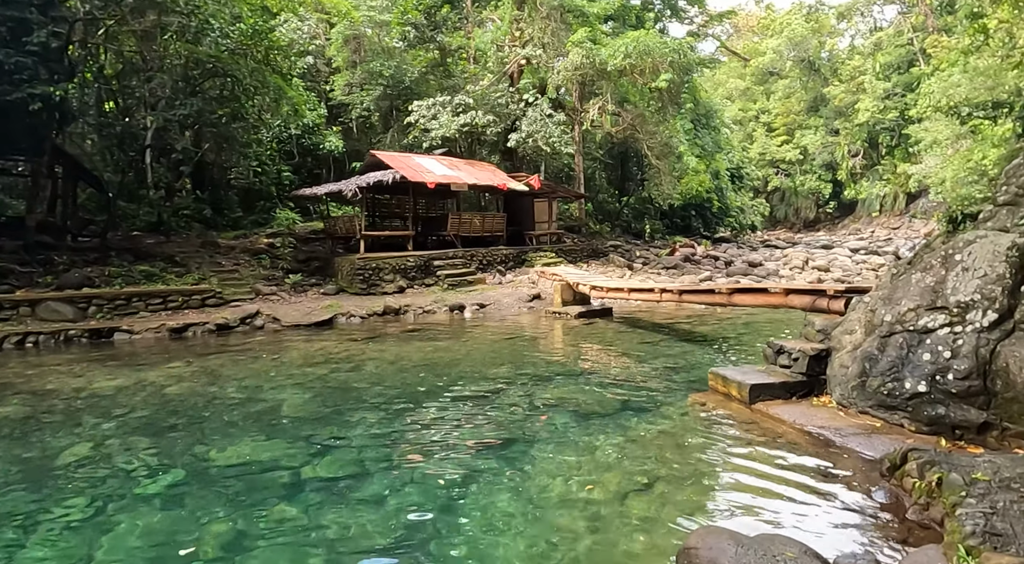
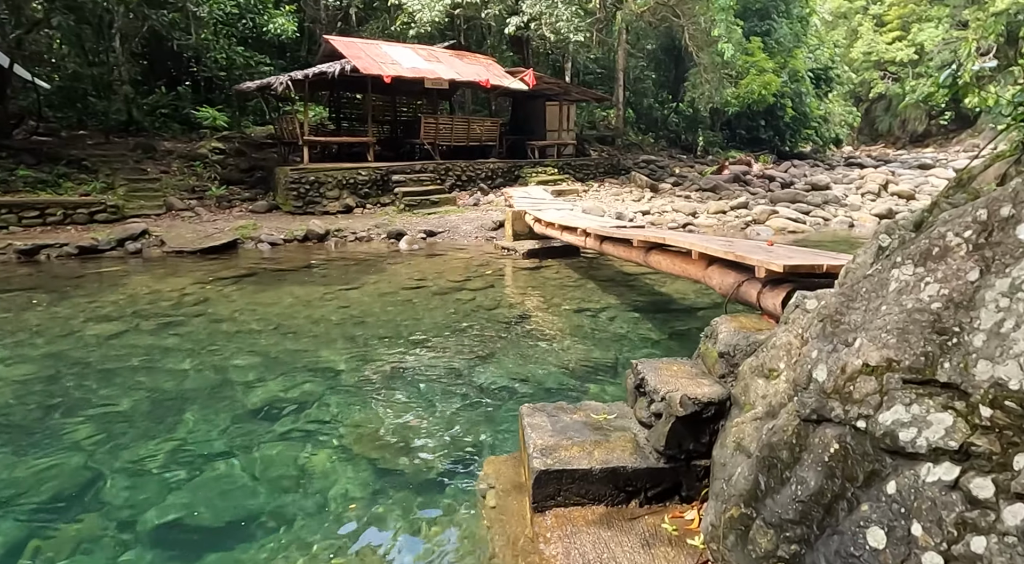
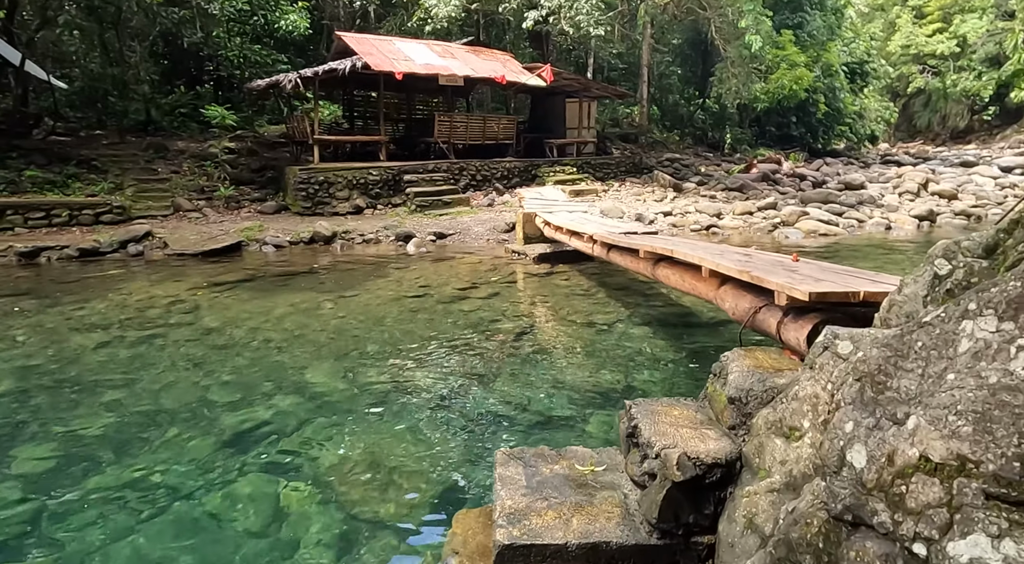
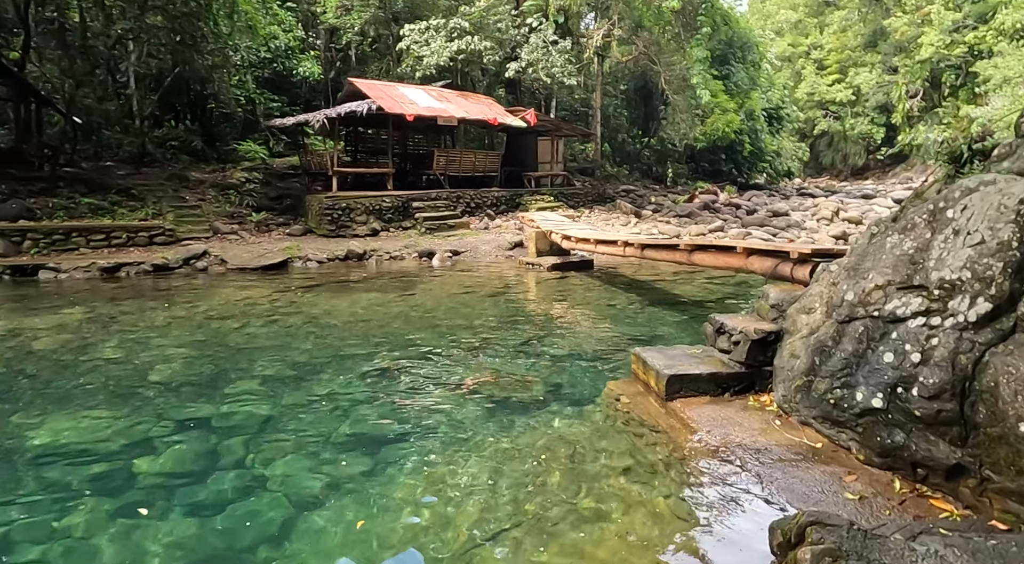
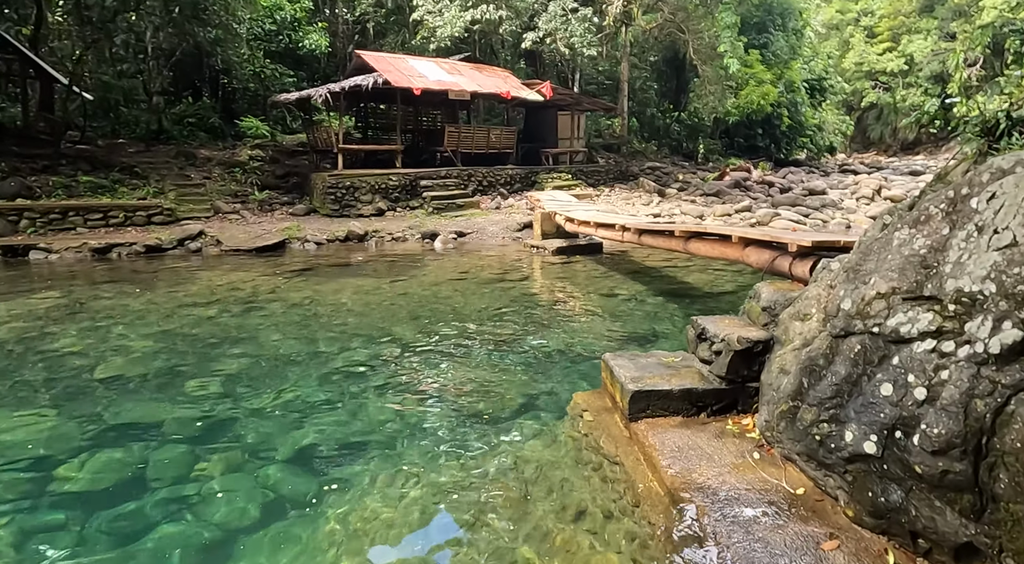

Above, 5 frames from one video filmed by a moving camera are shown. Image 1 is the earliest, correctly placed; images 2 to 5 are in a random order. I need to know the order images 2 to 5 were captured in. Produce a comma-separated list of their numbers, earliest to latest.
4, 5, 2, 3
